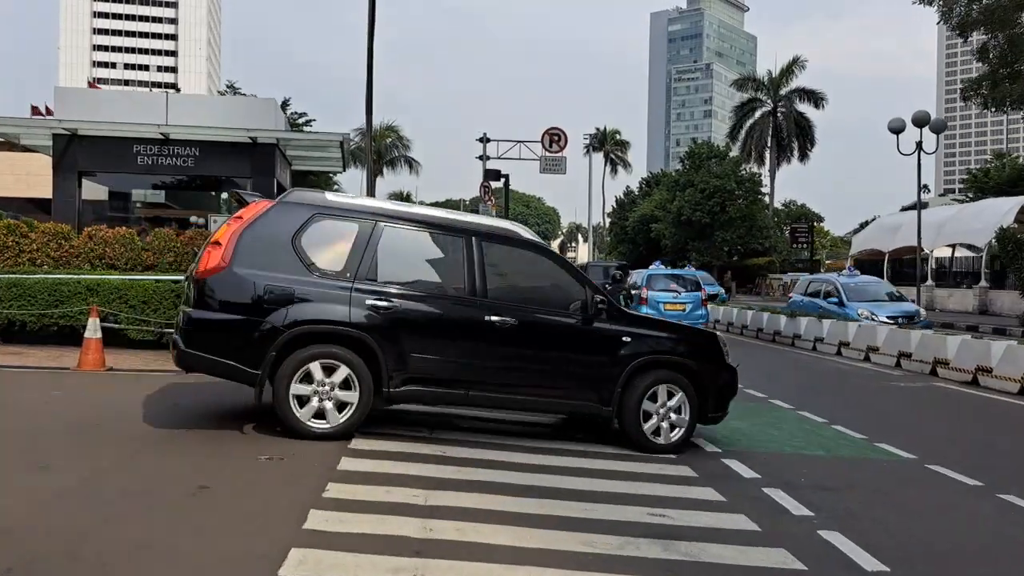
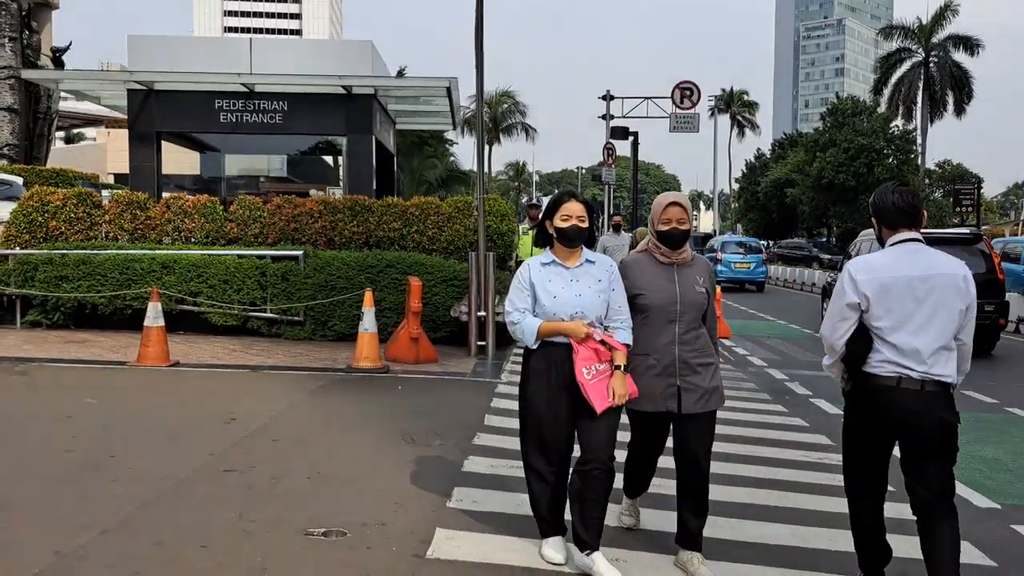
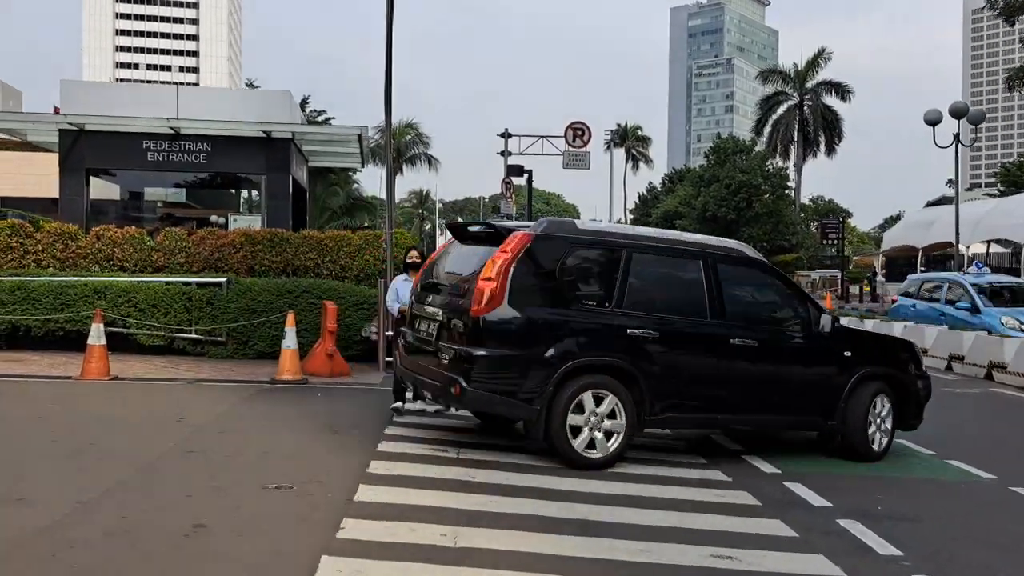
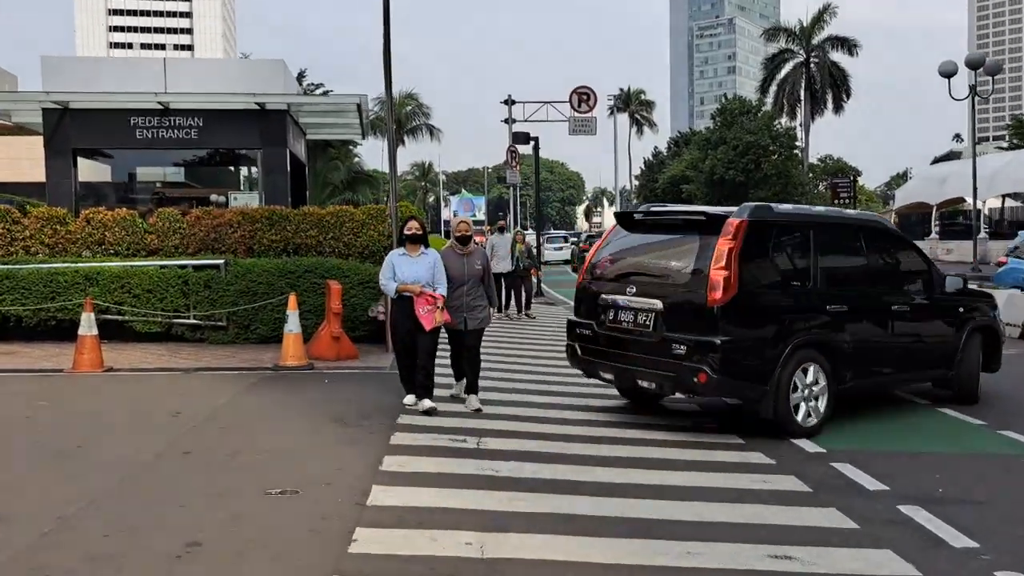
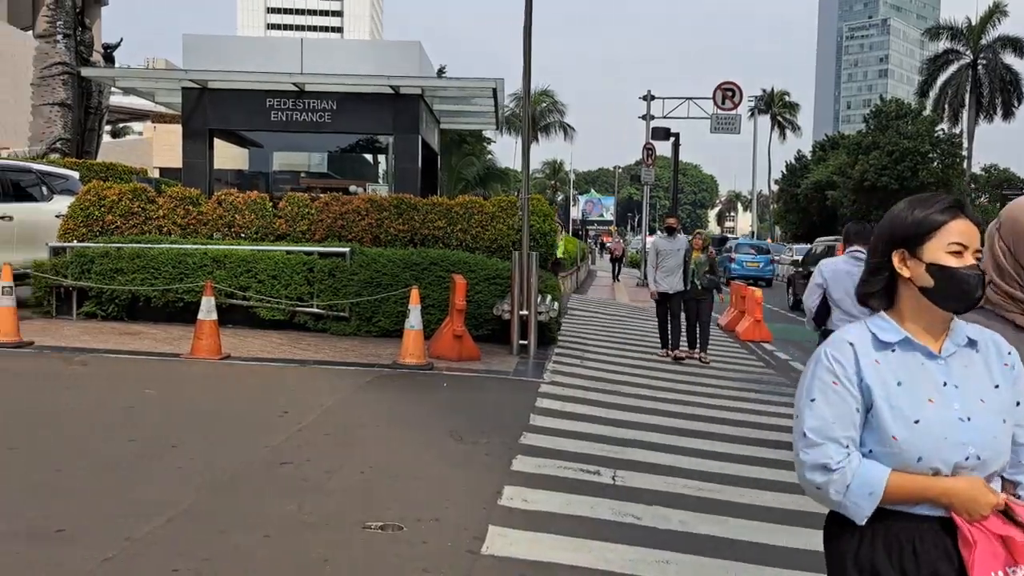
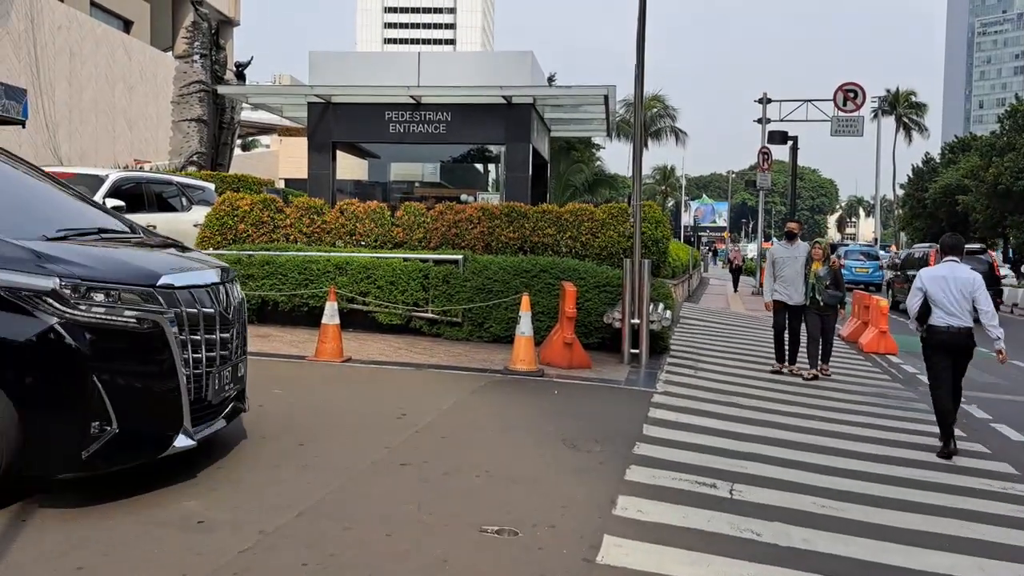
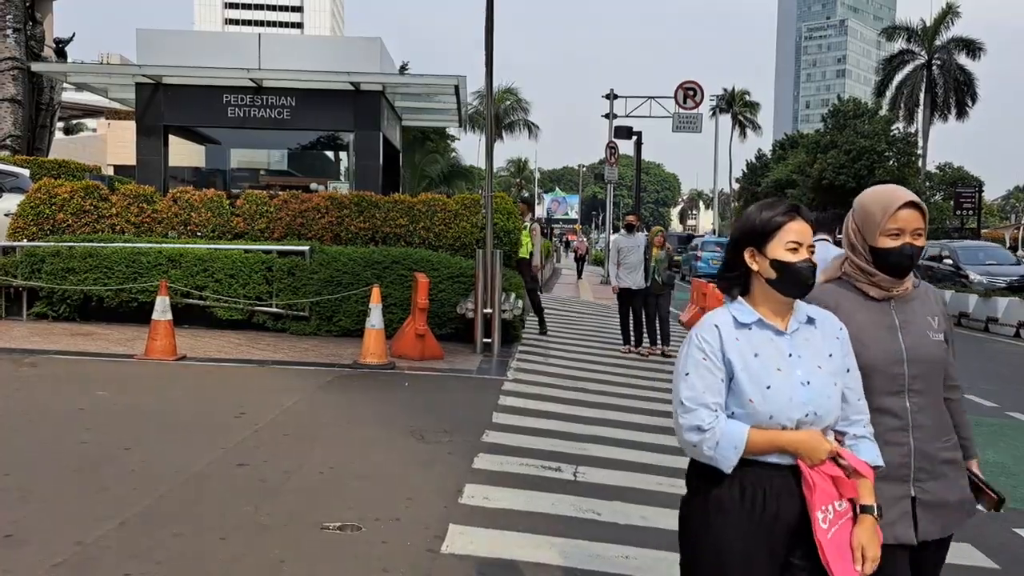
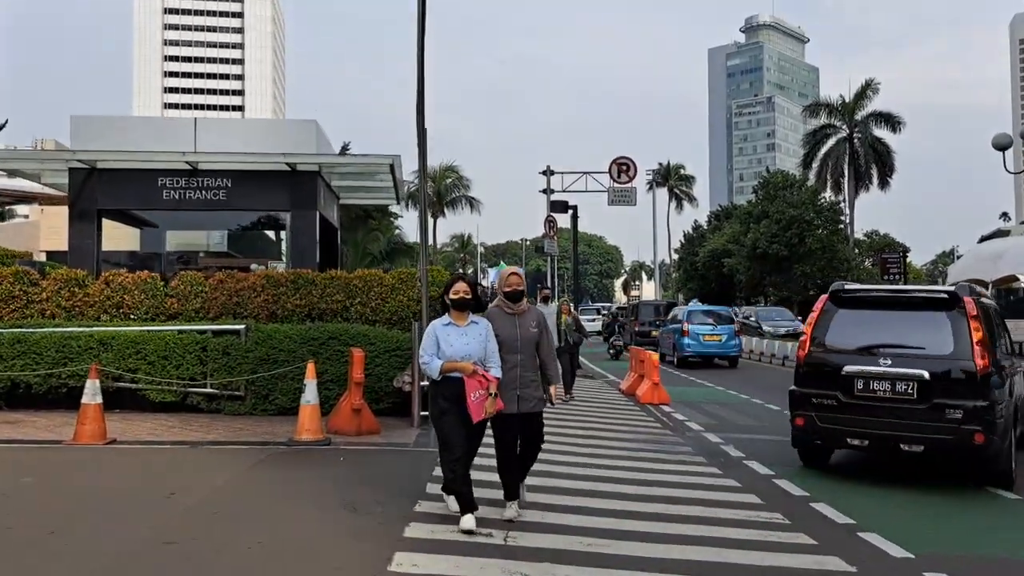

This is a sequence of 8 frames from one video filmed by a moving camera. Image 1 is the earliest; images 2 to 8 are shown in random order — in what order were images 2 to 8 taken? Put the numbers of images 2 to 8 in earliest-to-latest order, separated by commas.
3, 4, 8, 2, 7, 5, 6
